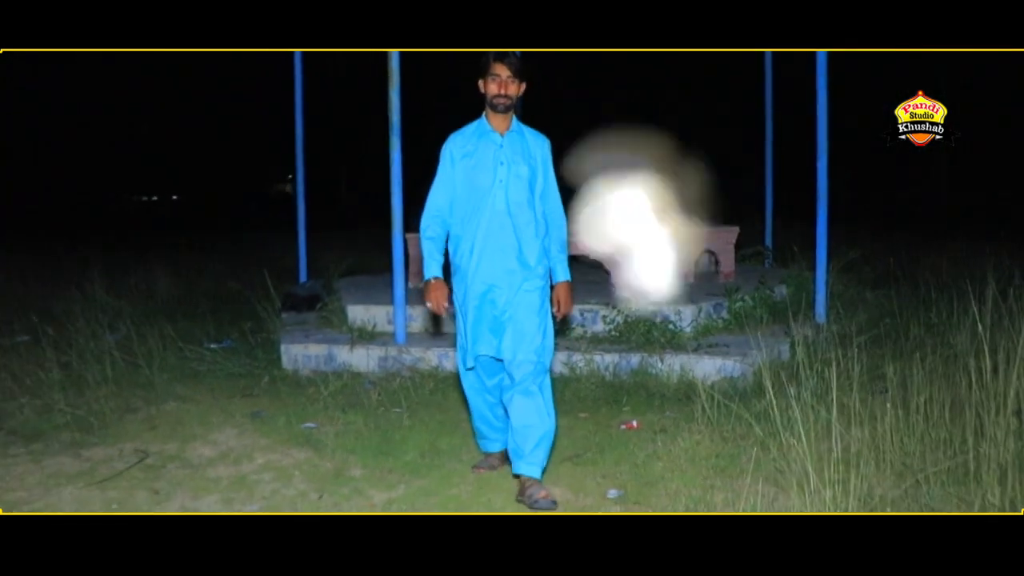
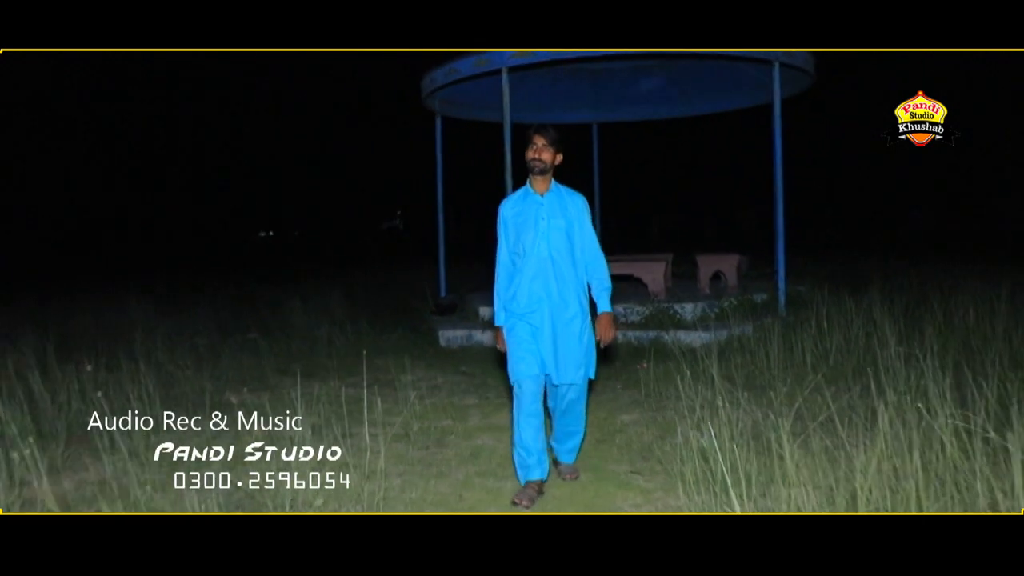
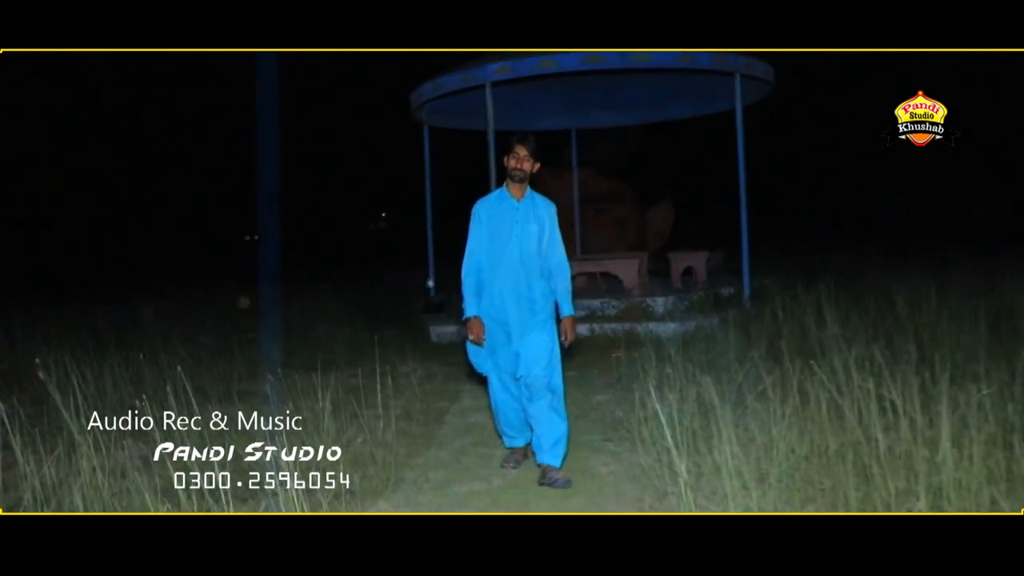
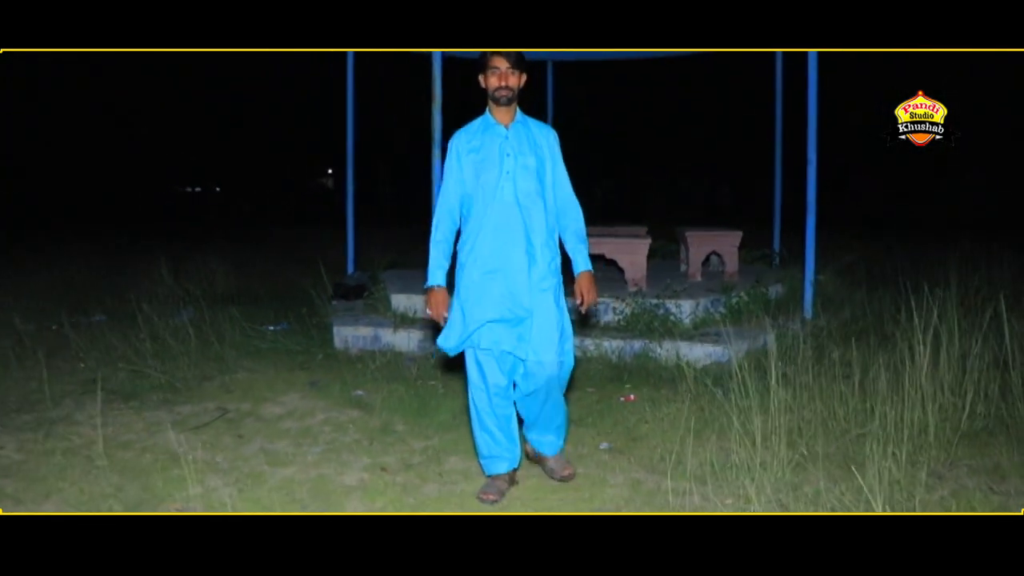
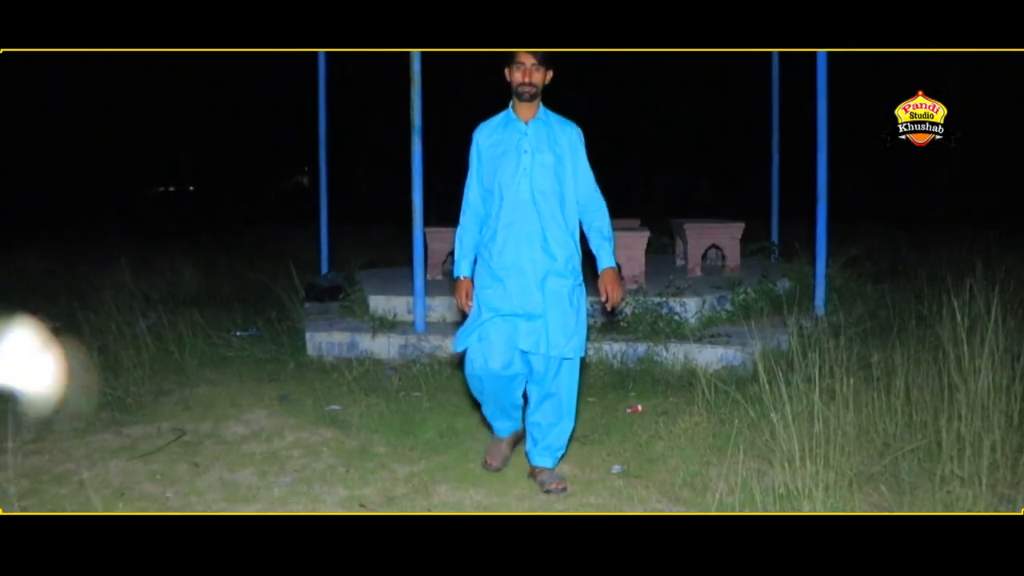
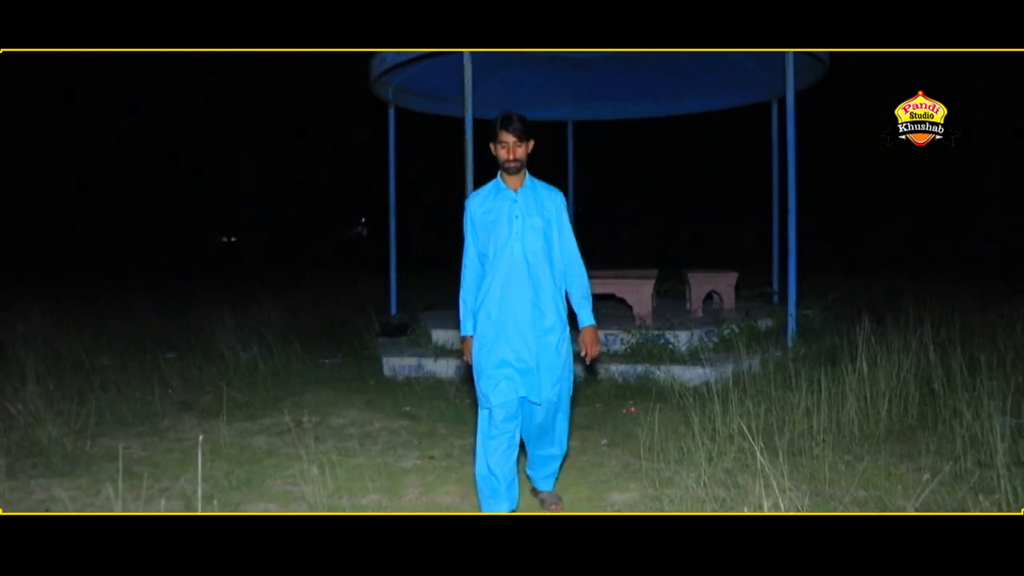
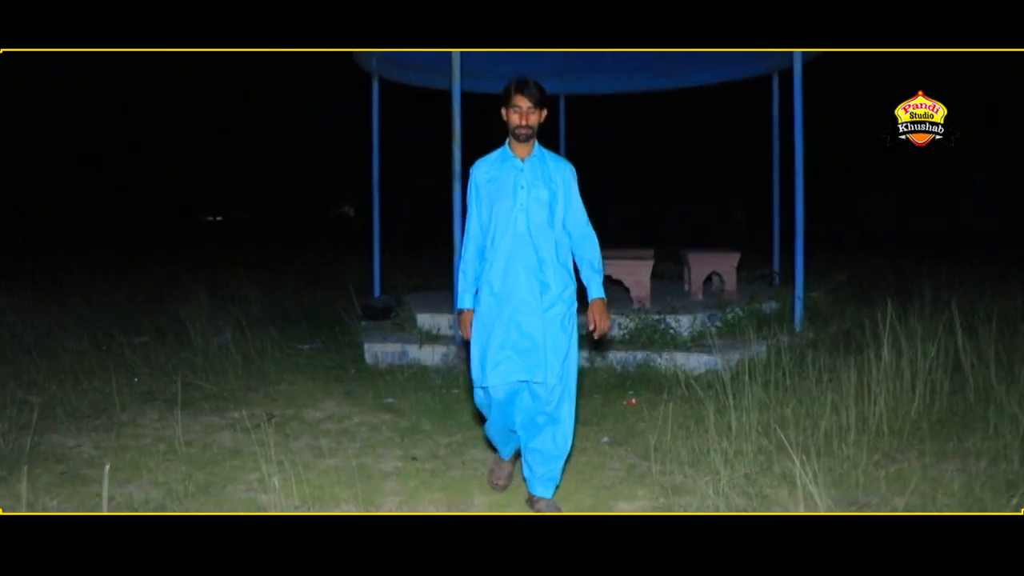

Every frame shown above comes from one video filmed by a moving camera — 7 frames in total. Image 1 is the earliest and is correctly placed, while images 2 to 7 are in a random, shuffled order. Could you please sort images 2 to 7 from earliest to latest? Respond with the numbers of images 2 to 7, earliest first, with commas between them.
5, 4, 7, 6, 2, 3
